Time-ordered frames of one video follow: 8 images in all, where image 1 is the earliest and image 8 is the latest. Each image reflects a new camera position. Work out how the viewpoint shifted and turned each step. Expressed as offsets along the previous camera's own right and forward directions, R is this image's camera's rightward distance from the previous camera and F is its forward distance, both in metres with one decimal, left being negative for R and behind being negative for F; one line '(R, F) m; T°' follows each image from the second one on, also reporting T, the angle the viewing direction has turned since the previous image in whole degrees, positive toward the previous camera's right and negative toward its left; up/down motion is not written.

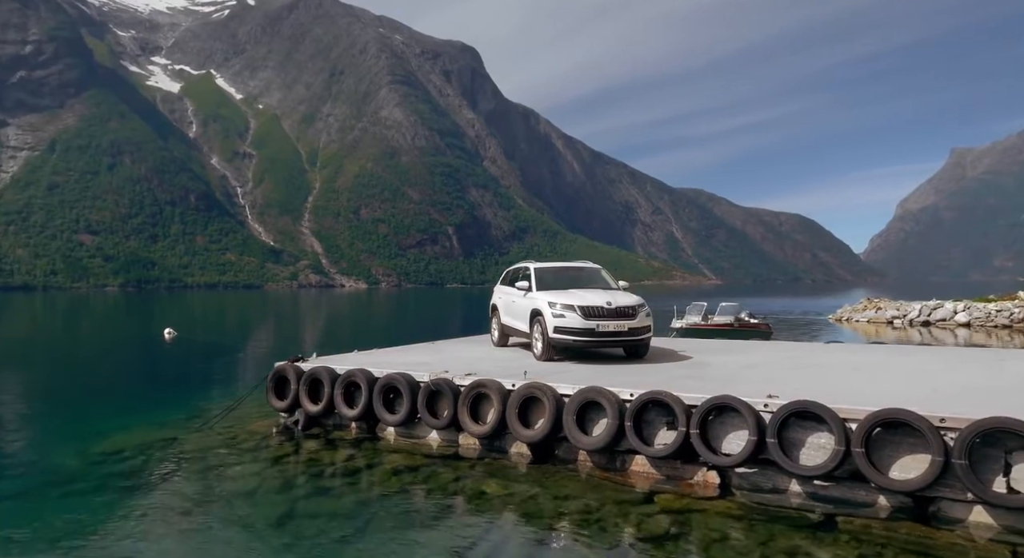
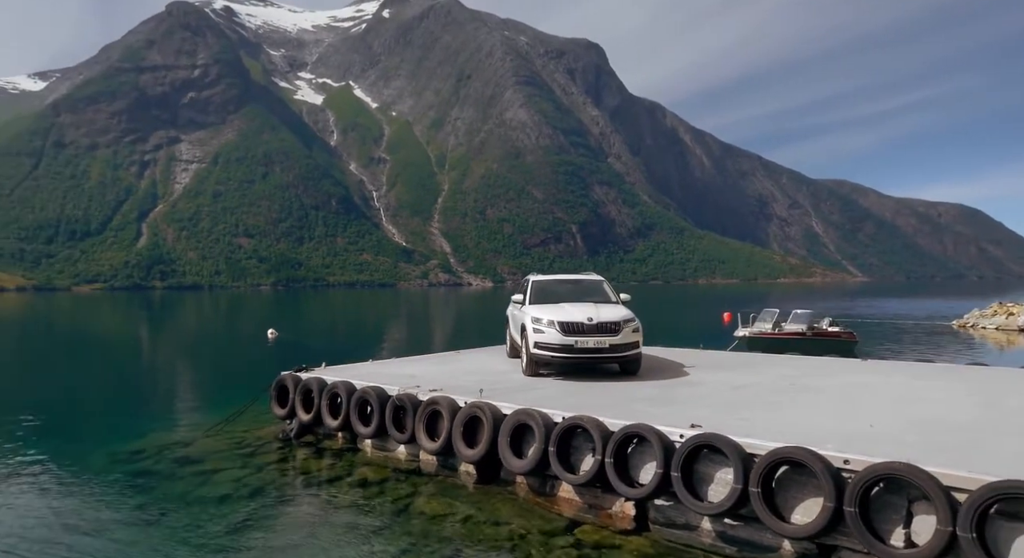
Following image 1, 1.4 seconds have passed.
(+2.6, +0.3) m; -9°
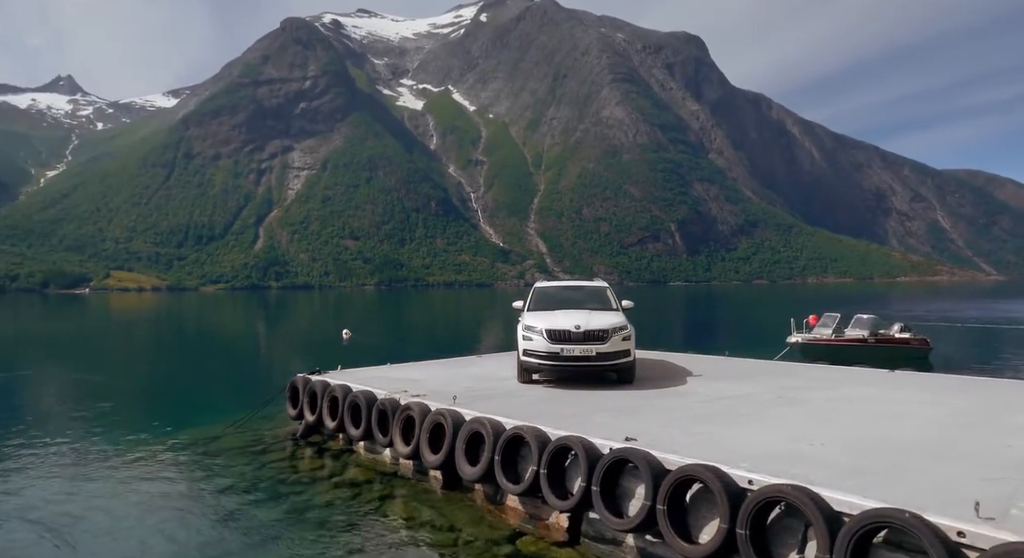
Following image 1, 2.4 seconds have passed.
(+1.9, 0.0) m; -7°
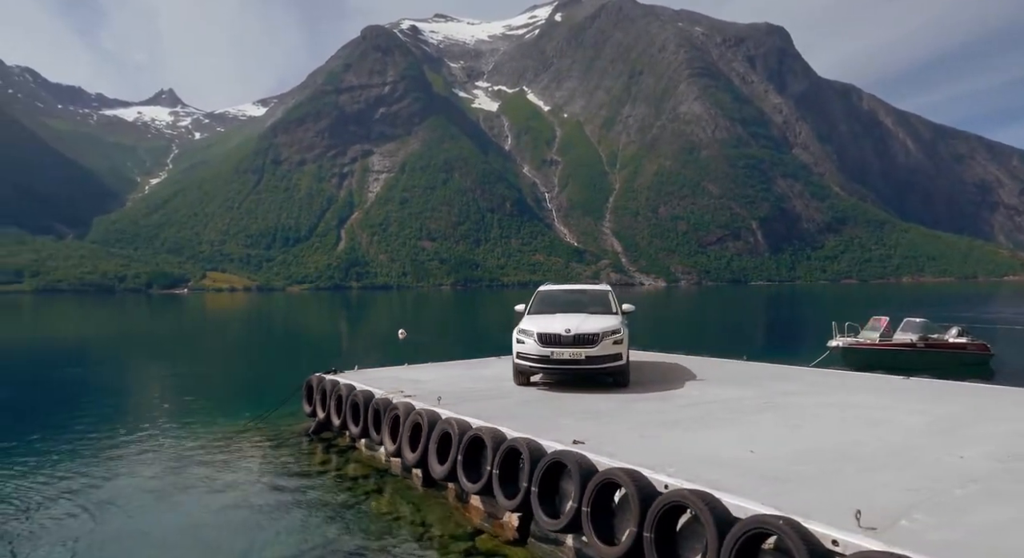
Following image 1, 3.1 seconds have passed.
(+1.5, -0.2) m; -5°
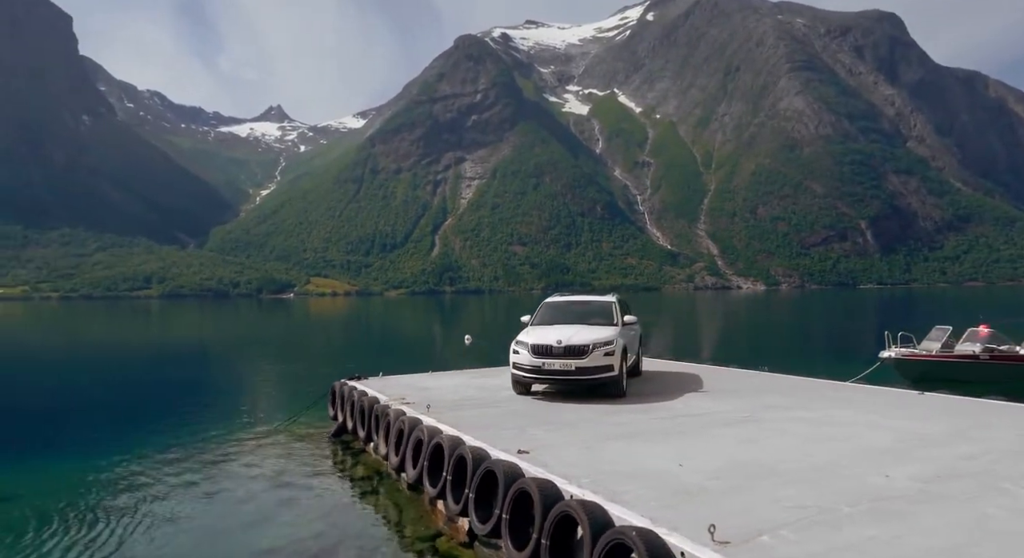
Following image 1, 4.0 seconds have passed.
(+1.7, -0.4) m; -6°
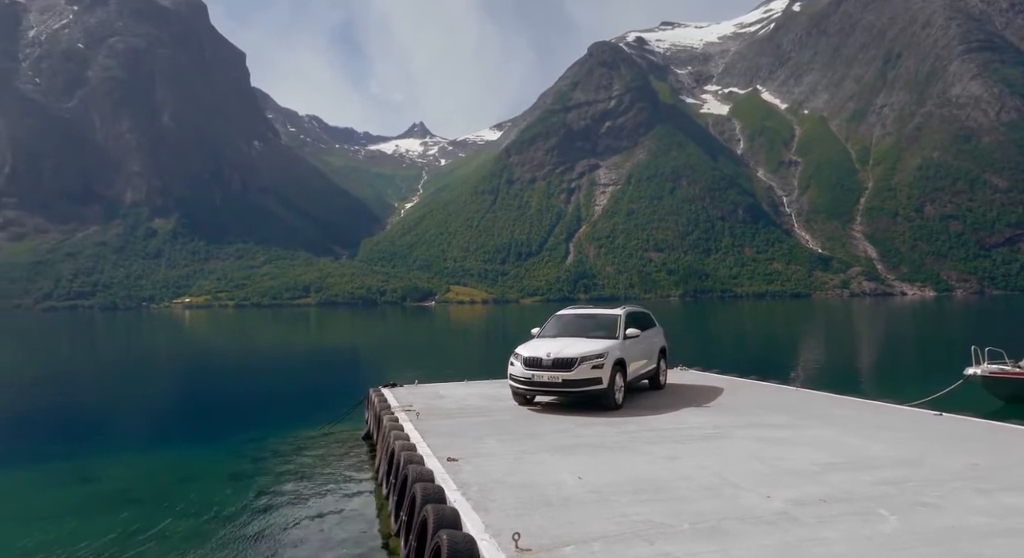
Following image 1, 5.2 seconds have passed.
(+2.7, -0.4) m; -9°
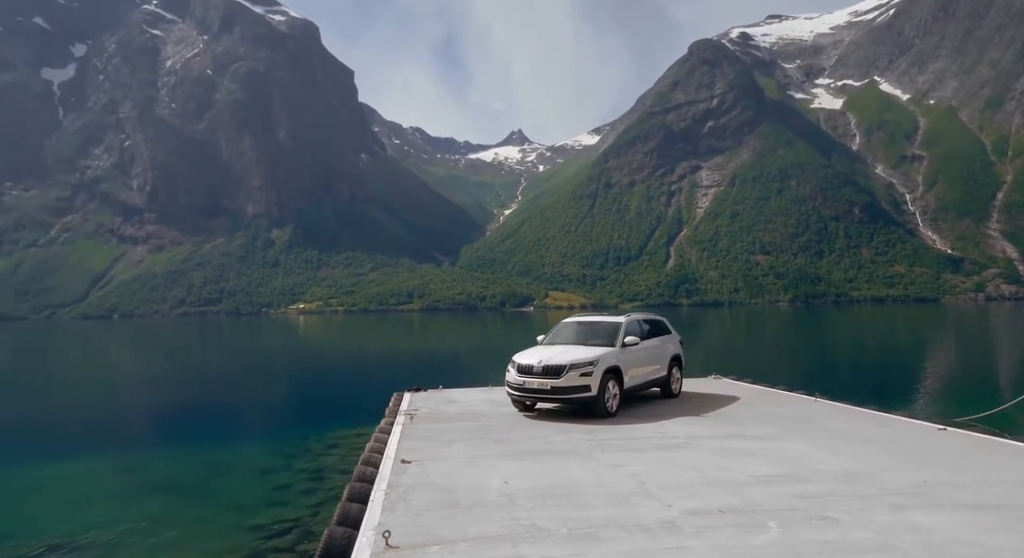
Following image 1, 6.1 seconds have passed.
(+2.1, -0.3) m; -7°
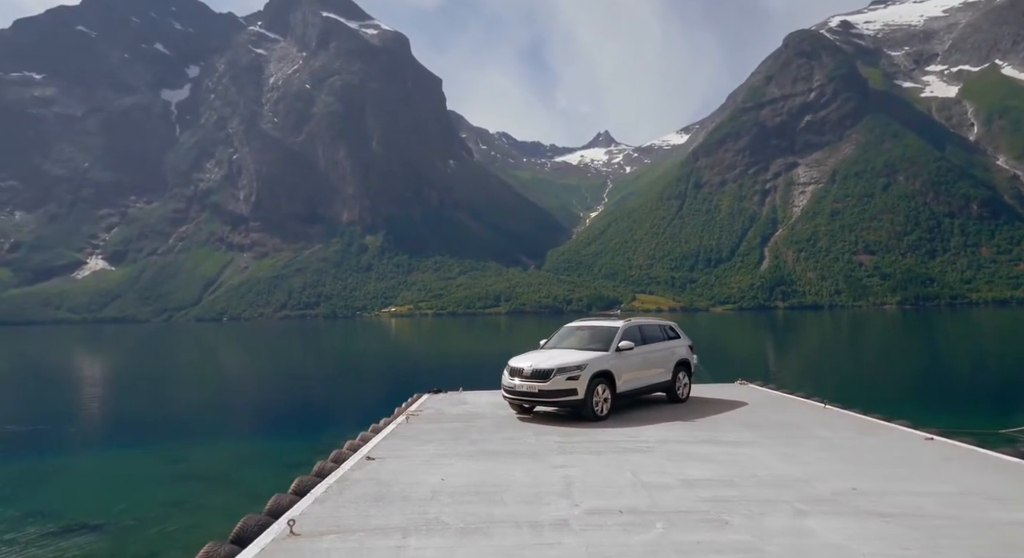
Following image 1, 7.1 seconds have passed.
(+1.9, -0.4) m; -6°
